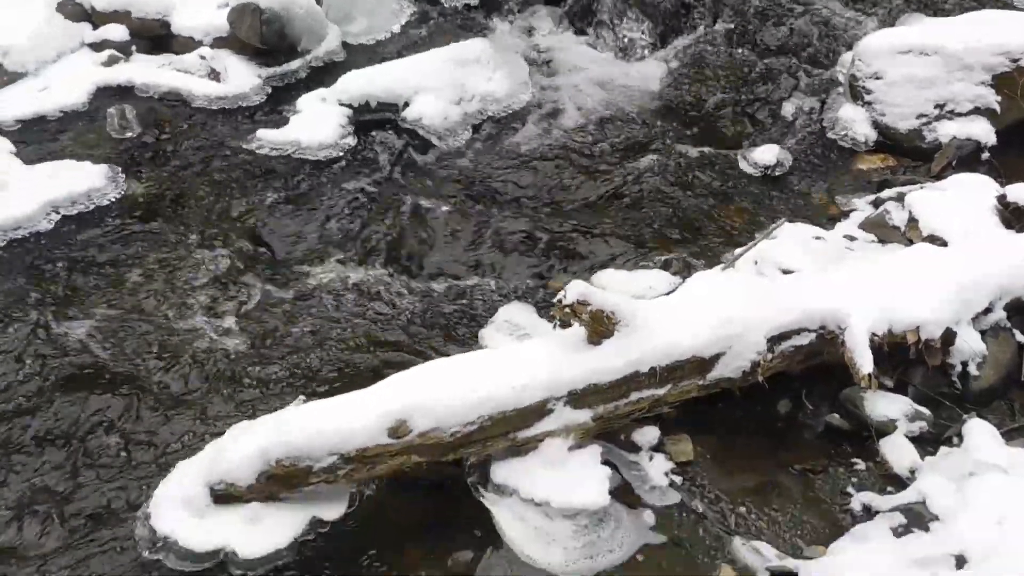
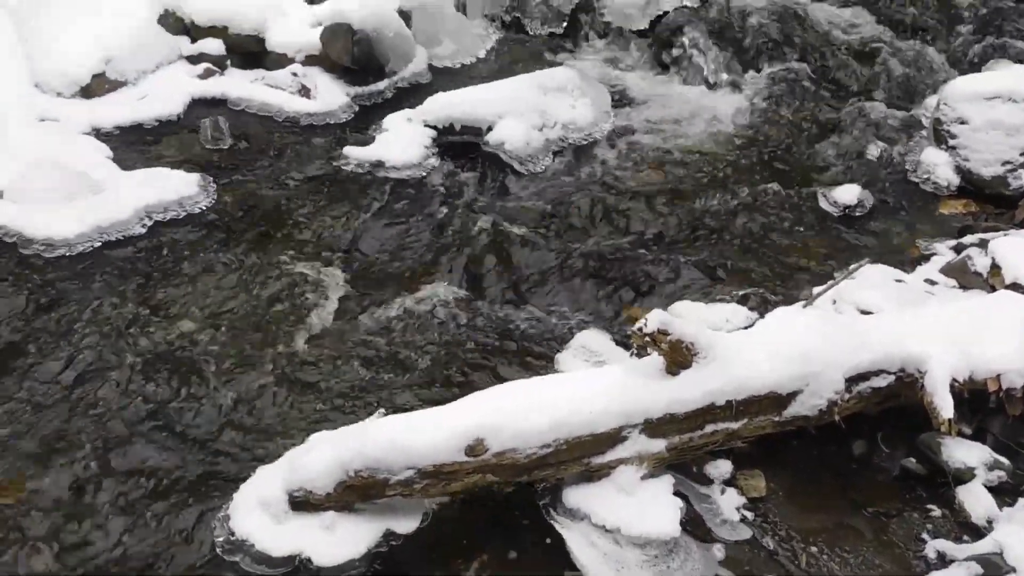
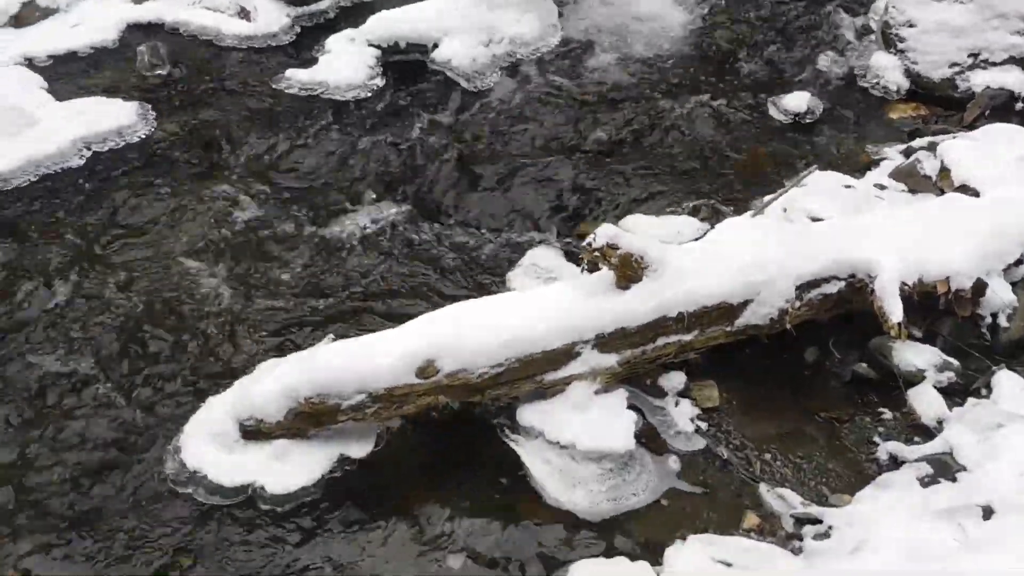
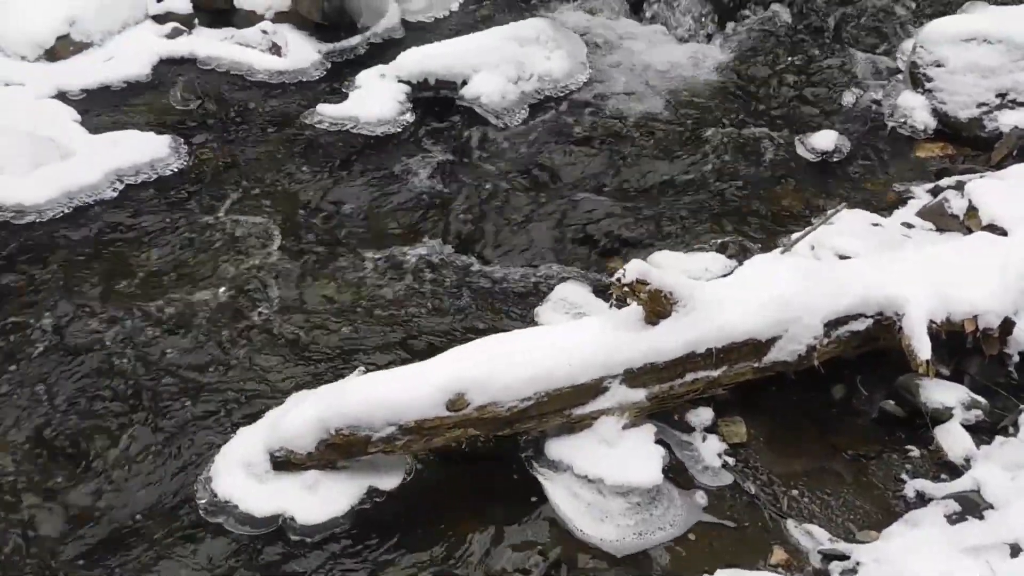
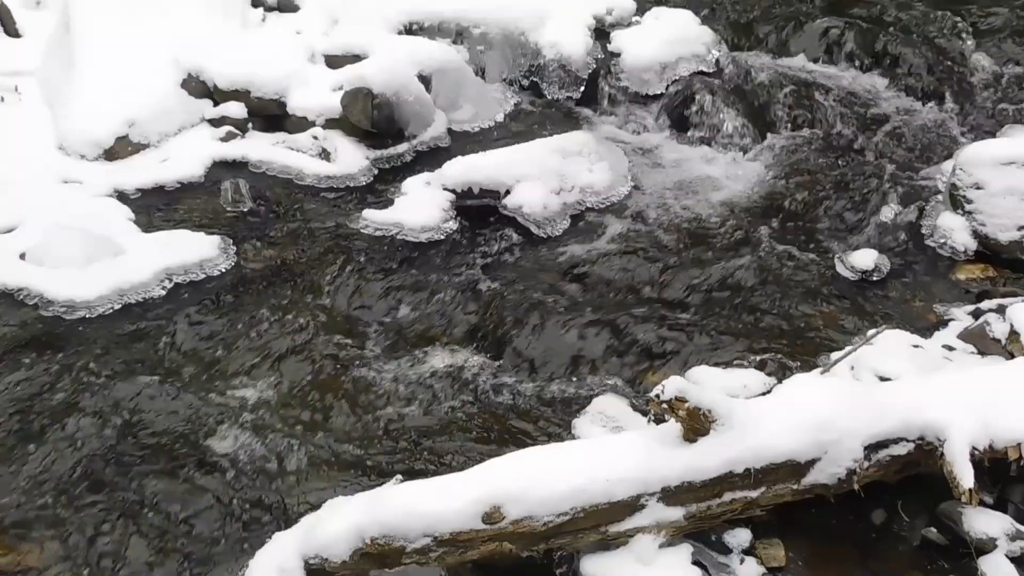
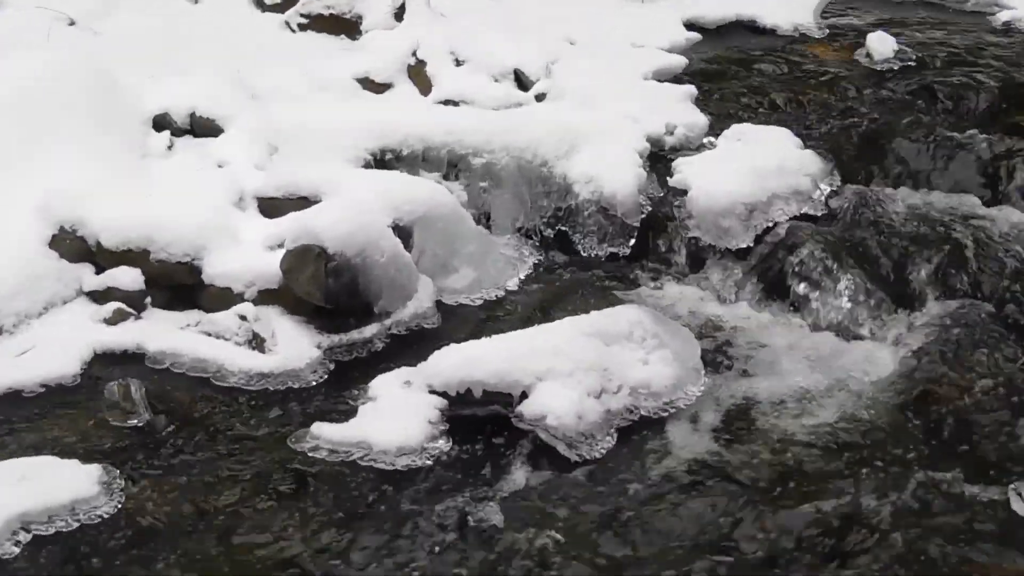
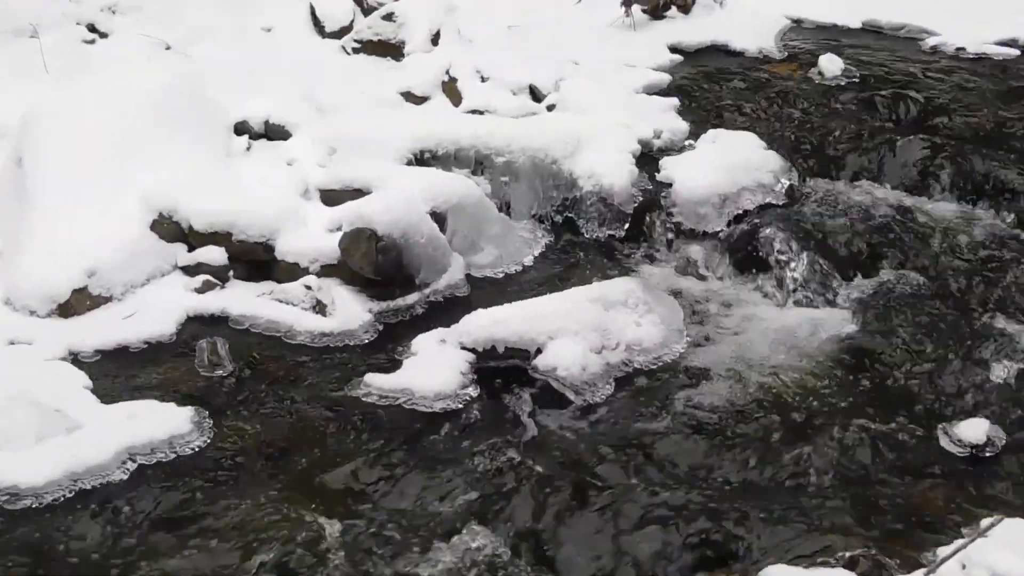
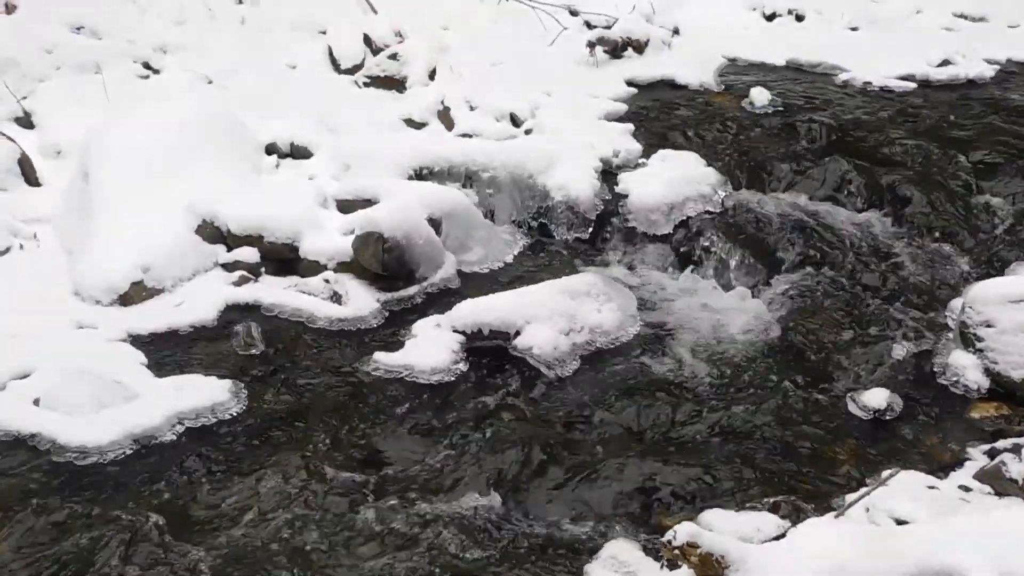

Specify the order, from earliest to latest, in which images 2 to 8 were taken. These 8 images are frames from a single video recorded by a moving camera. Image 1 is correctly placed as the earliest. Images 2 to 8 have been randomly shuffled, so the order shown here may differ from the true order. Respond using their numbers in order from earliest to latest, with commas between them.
3, 4, 2, 5, 8, 7, 6
